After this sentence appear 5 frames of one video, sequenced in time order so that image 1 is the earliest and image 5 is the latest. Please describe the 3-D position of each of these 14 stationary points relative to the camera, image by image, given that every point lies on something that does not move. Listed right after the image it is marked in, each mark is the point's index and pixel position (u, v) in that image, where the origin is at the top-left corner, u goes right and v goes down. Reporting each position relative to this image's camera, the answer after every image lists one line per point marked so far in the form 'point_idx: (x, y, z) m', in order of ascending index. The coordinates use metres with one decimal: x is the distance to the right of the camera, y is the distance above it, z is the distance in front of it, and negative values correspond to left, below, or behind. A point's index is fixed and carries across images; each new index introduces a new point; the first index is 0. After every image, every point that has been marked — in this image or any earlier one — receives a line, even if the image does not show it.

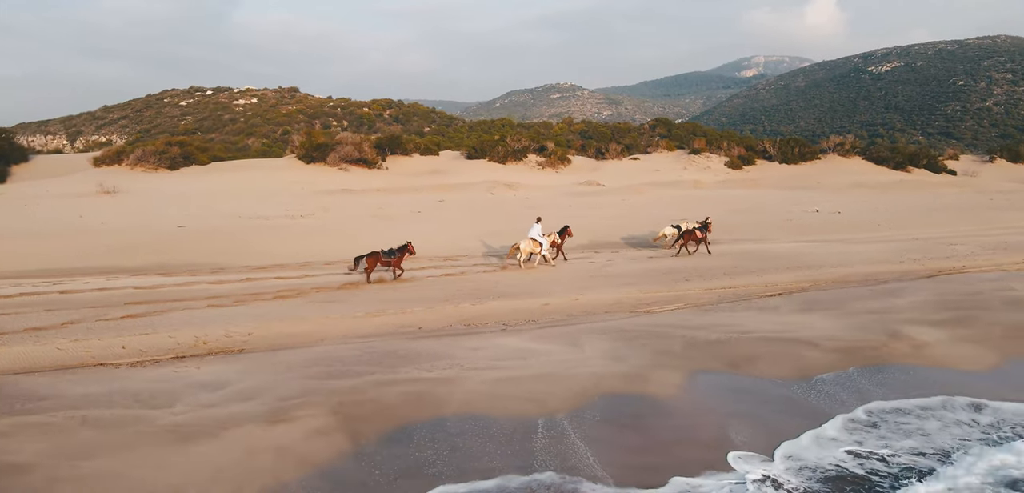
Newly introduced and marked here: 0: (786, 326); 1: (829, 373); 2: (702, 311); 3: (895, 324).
0: (+2.8, -0.8, +7.4) m
1: (+2.6, -1.0, +6.0) m
2: (+2.1, -0.7, +8.1) m
3: (+3.8, -0.8, +7.4) m
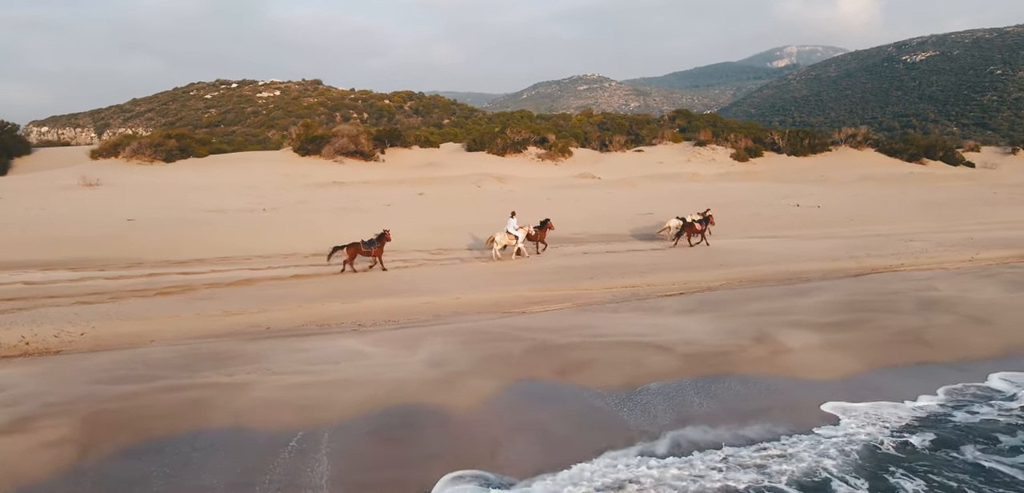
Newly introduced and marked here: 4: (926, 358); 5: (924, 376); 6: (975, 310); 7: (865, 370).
0: (+1.4, -0.8, +7.0) m
1: (+1.1, -1.0, +5.6) m
2: (+0.7, -0.7, +7.7) m
3: (+2.4, -0.8, +7.0) m
4: (+3.6, -1.0, +6.4) m
5: (+3.2, -1.0, +5.9) m
6: (+5.0, -0.7, +8.1) m
7: (+2.8, -1.0, +6.0) m
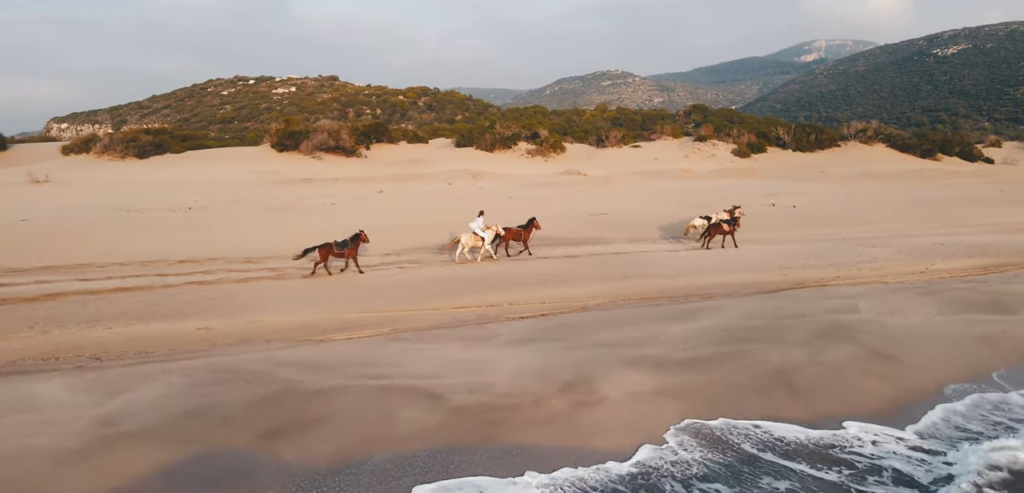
0: (-0.4, -0.9, +5.6) m
1: (-0.7, -1.2, +4.2) m
2: (-1.0, -0.8, +6.3) m
3: (+0.6, -0.9, +5.5) m
4: (+1.8, -1.1, +4.9) m
5: (+1.4, -1.2, +4.4) m
6: (+3.3, -0.8, +6.5) m
7: (+1.0, -1.1, +4.5) m
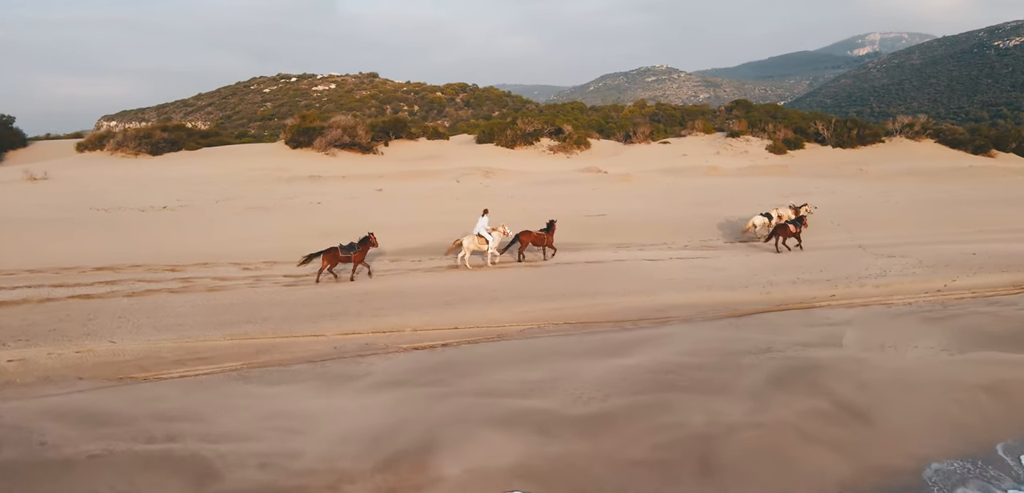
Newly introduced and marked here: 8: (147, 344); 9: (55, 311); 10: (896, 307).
0: (-1.4, -1.0, +4.3) m
1: (-1.8, -1.3, +2.9) m
2: (-2.0, -0.9, +5.1) m
3: (-0.3, -1.0, +4.2) m
4: (+0.7, -1.3, +3.5) m
5: (+0.4, -1.3, +3.1) m
6: (+2.4, -1.0, +5.0) m
7: (0.0, -1.3, +3.2) m
8: (-2.9, -0.8, +5.8) m
9: (-4.4, -0.6, +7.1) m
10: (+3.8, -0.6, +7.4) m
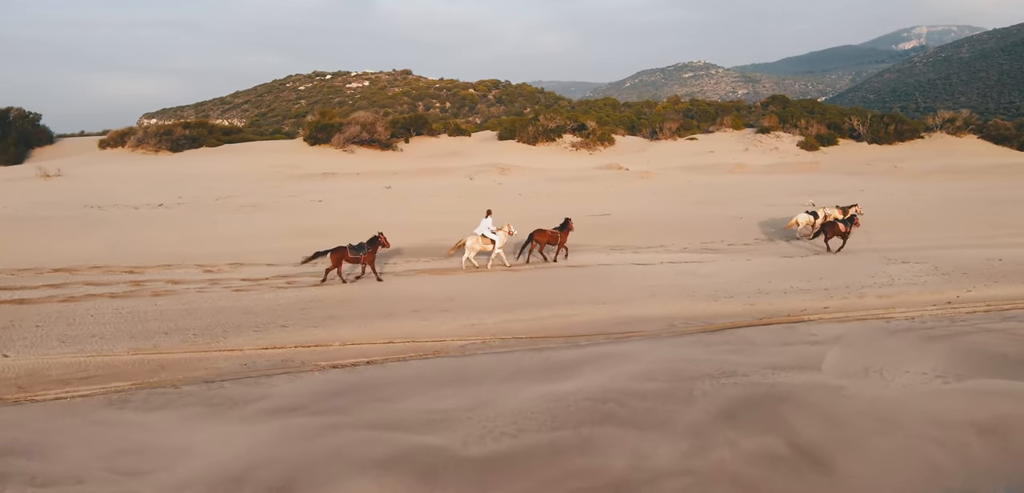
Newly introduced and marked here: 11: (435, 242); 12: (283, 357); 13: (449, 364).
0: (-2.0, -1.1, +3.7) m
1: (-2.4, -1.4, +2.4) m
2: (-2.5, -1.0, +4.5) m
3: (-0.9, -1.1, +3.6) m
4: (+0.1, -1.3, +2.8) m
5: (-0.3, -1.4, +2.4) m
6: (+1.8, -1.0, +4.3) m
7: (-0.7, -1.3, +2.5) m
8: (-3.4, -0.8, +5.3) m
9: (-4.8, -0.7, +6.7) m
10: (+3.4, -0.7, +6.6) m
11: (-1.8, +0.1, +16.8) m
12: (-1.7, -0.8, +5.5) m
13: (-0.4, -0.8, +5.4) m
